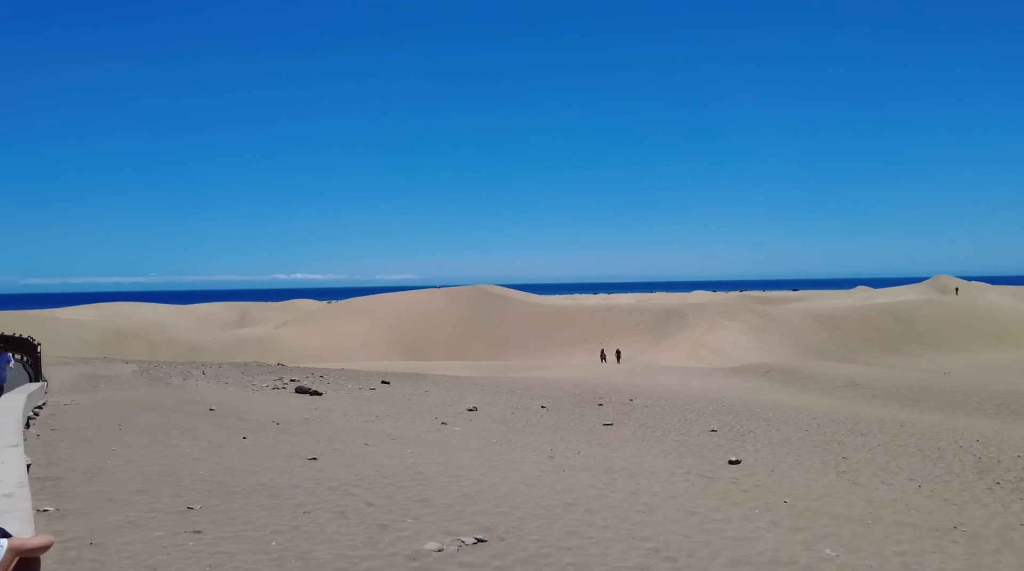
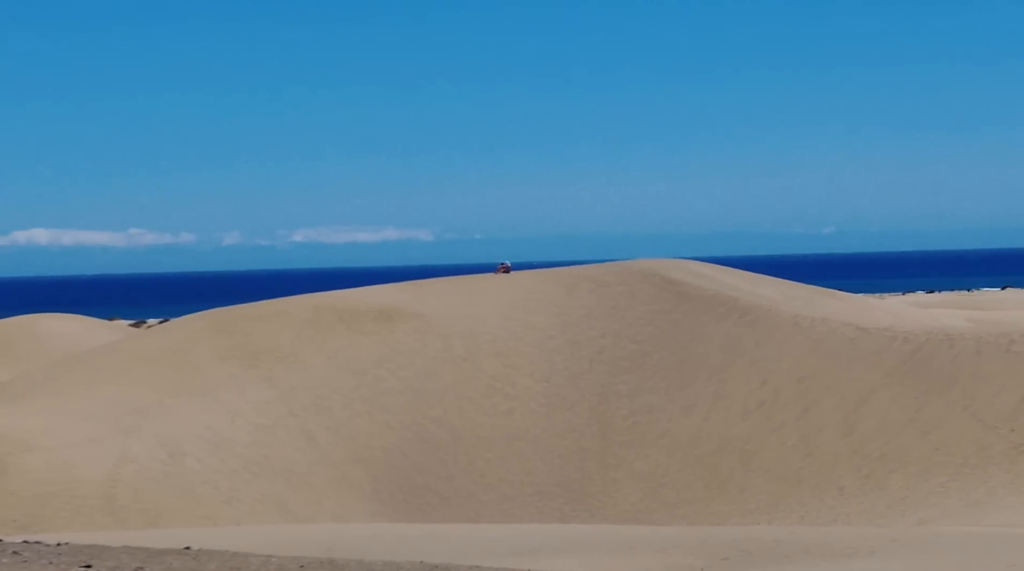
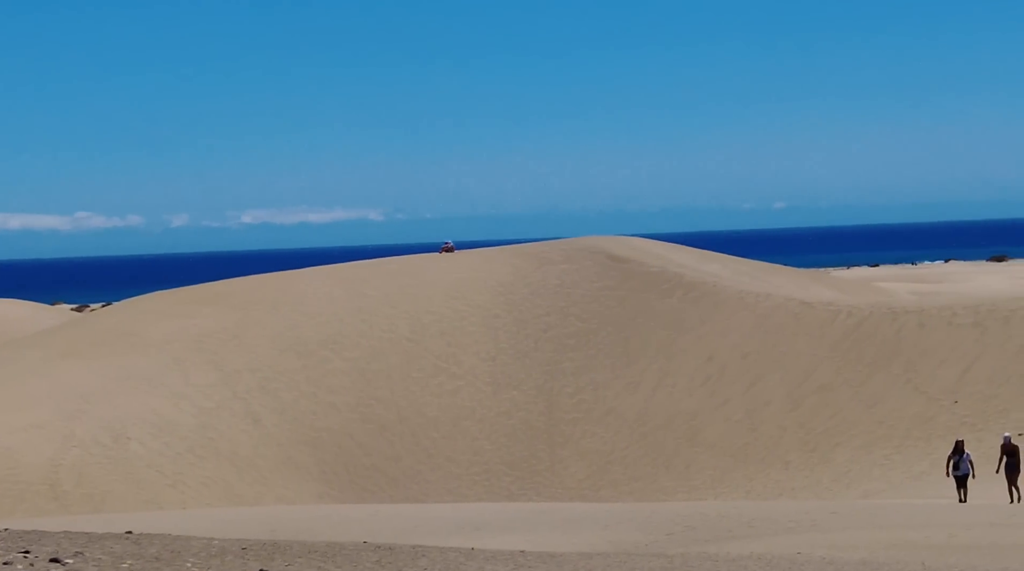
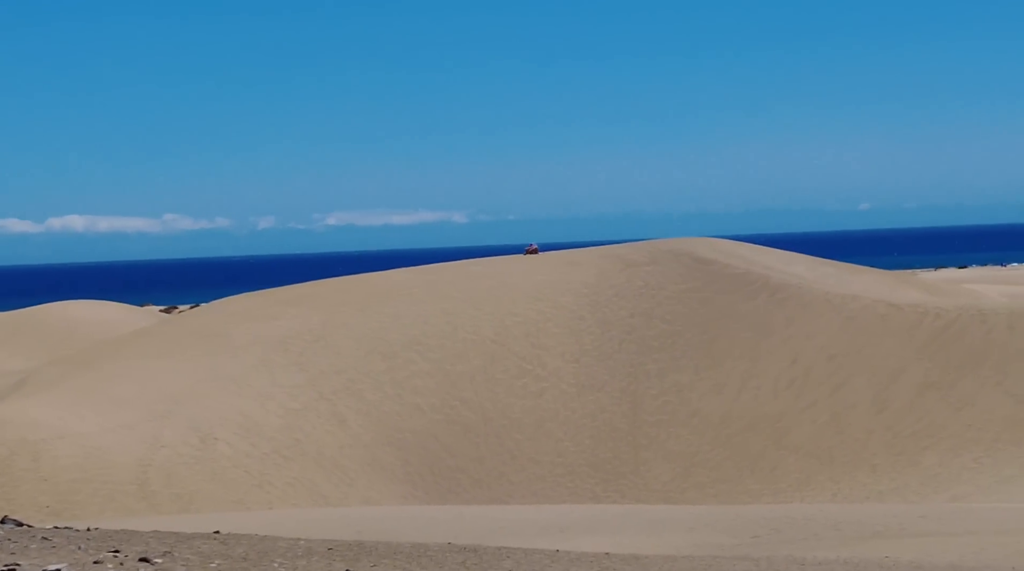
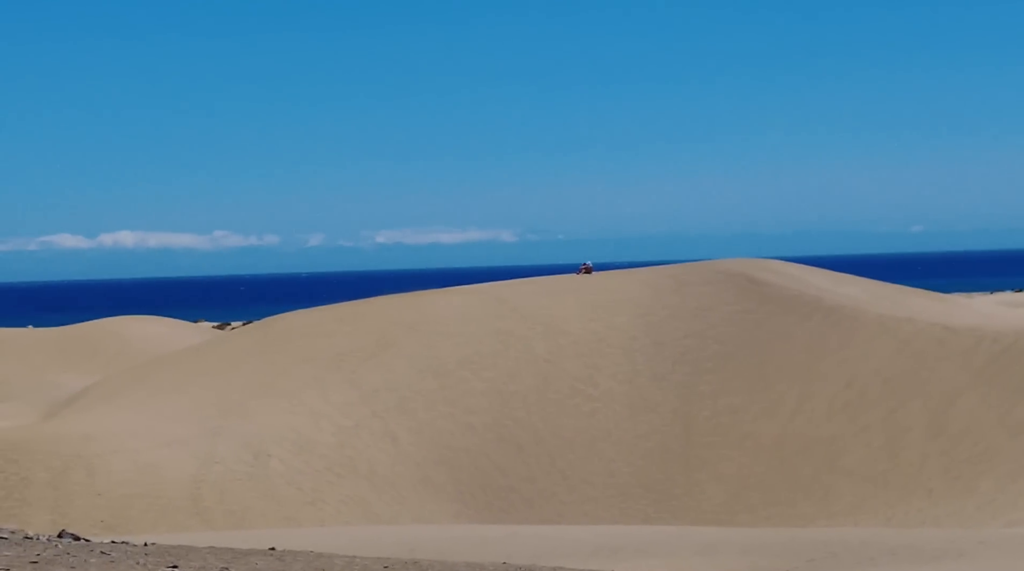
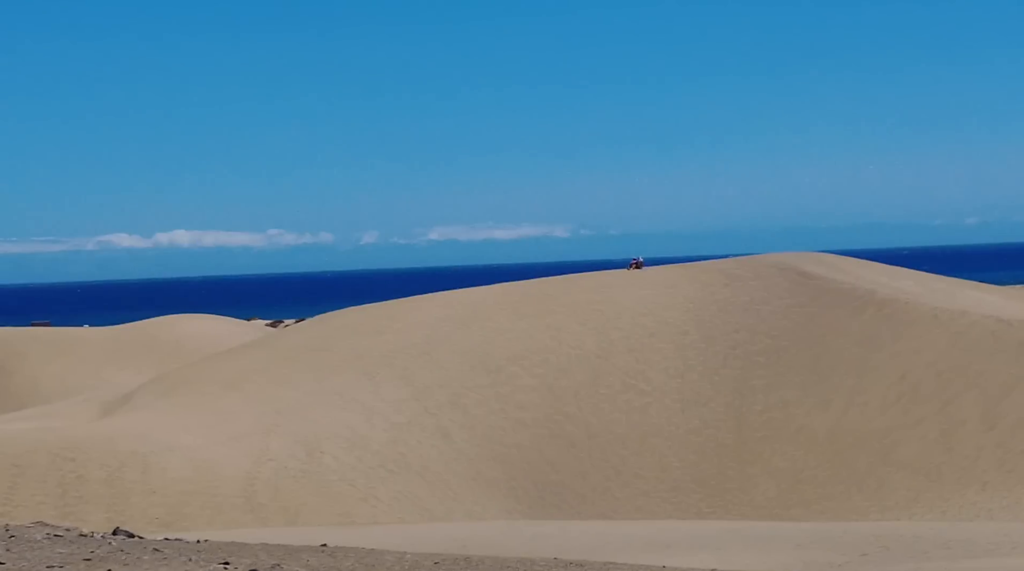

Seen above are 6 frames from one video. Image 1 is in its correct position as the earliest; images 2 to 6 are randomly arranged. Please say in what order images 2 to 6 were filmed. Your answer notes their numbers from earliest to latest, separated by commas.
2, 5, 6, 4, 3
